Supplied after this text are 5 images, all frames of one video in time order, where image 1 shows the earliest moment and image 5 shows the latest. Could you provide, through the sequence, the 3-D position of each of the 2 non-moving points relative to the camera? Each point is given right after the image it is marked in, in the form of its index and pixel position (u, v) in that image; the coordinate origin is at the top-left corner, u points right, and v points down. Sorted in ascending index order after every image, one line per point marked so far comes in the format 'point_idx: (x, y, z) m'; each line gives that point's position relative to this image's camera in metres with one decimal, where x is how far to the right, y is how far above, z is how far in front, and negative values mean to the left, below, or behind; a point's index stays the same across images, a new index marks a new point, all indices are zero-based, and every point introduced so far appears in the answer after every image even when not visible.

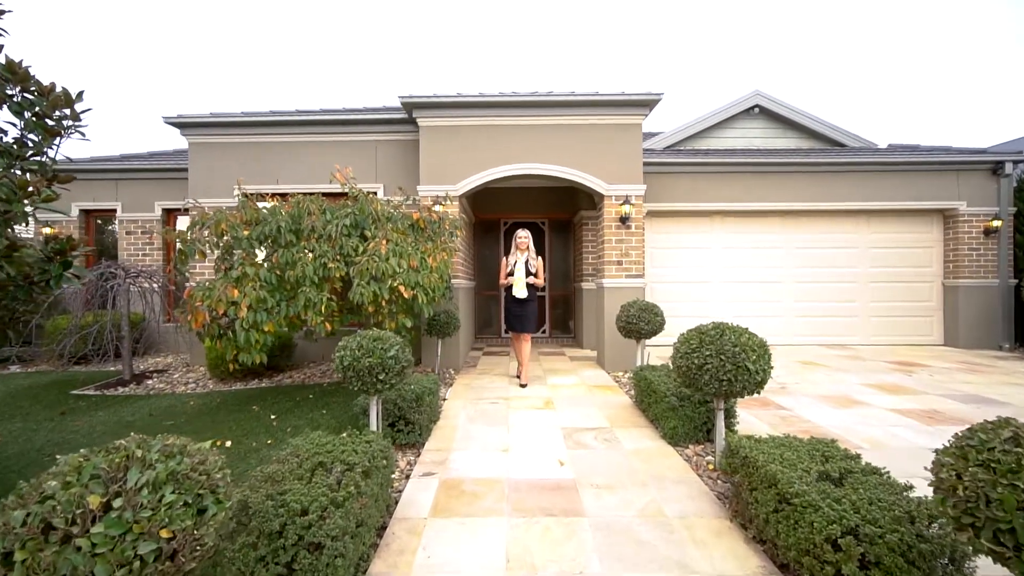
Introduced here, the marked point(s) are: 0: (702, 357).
0: (+1.1, -0.4, +2.7) m
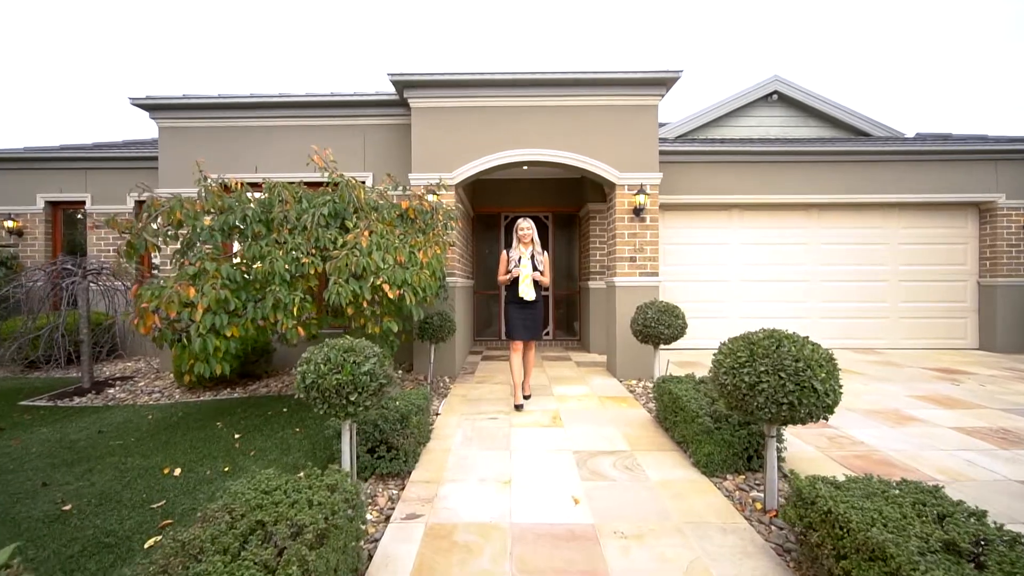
0: (+1.1, -0.4, +2.2) m
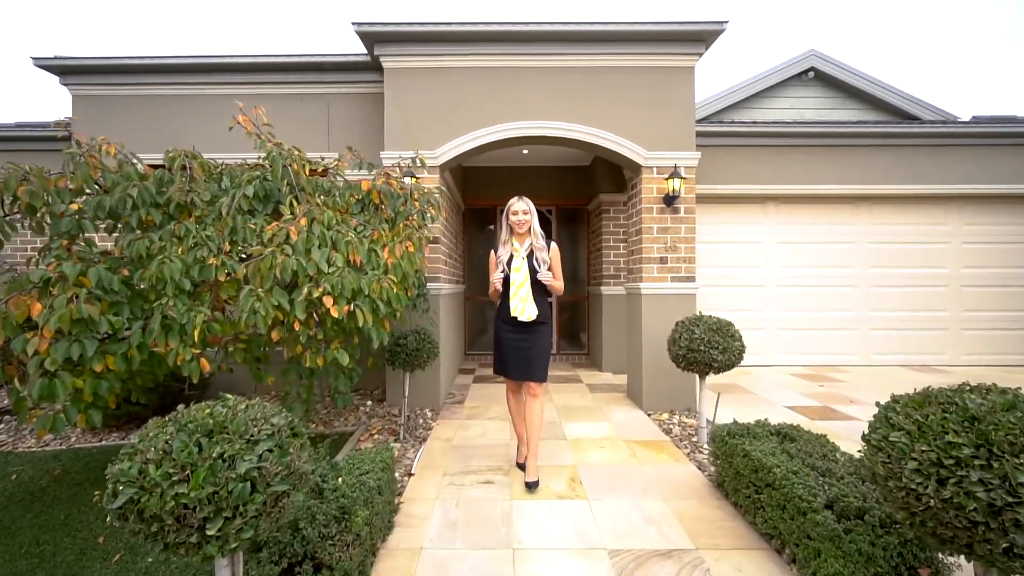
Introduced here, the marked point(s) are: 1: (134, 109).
0: (+1.1, -0.5, +1.1) m
1: (-3.7, +1.8, +4.7) m
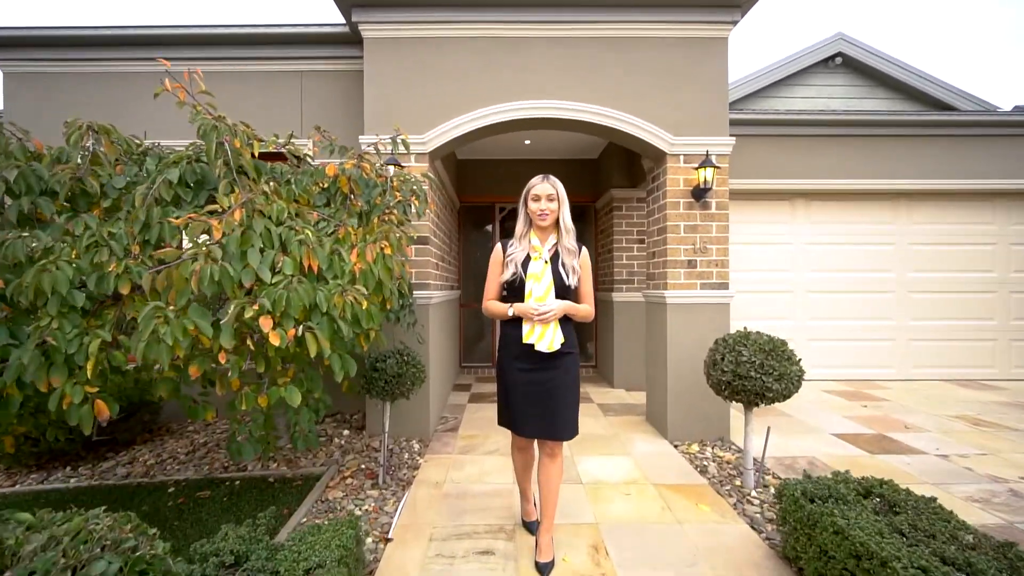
0: (+1.2, -0.5, +0.5) m
1: (-3.7, +1.7, +4.0) m
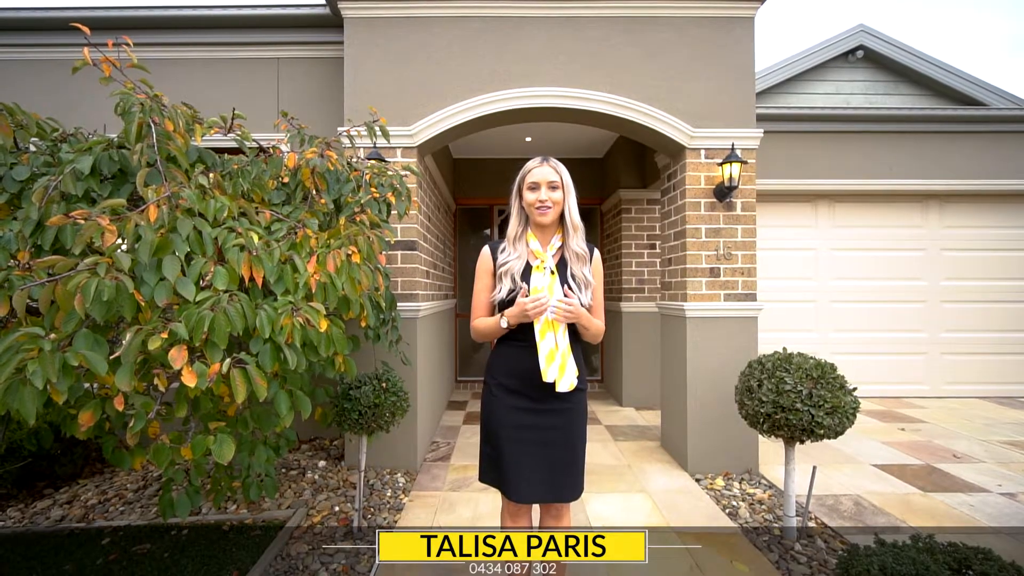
0: (+1.2, -0.6, +0.1) m
1: (-3.7, +1.6, +3.6) m
